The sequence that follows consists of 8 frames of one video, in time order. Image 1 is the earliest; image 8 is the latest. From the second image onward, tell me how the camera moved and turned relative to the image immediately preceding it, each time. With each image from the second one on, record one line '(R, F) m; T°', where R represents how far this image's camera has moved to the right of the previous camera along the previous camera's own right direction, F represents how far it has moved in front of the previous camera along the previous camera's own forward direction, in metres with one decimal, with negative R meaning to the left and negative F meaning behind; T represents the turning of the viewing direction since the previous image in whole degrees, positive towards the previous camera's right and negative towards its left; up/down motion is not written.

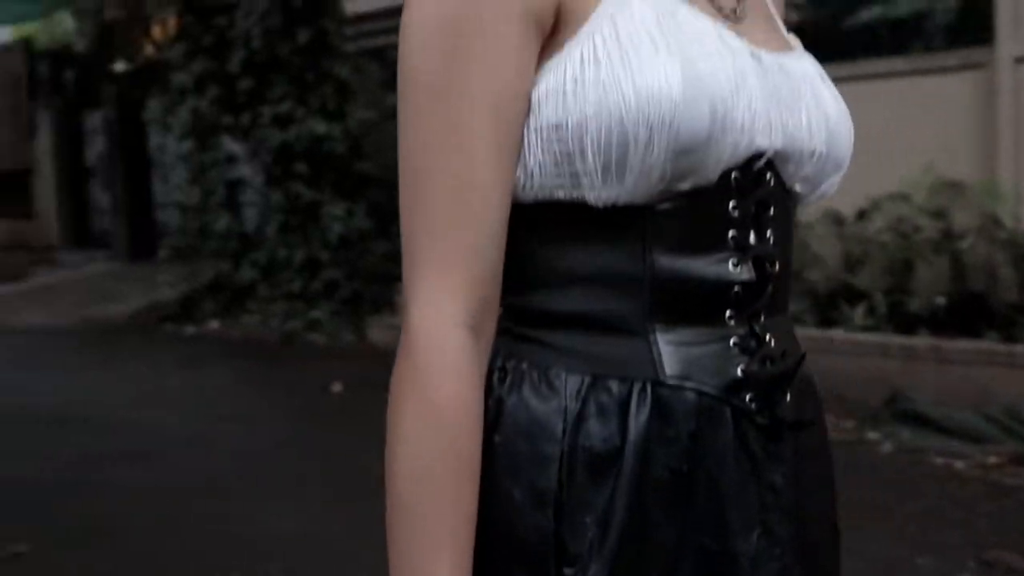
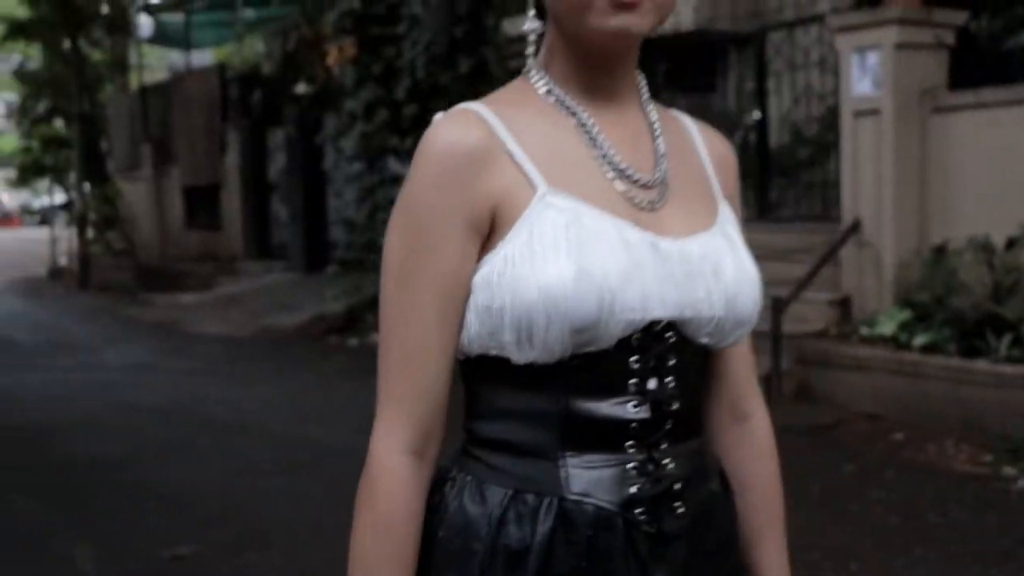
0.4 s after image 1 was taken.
(+0.2, -0.3) m; -9°
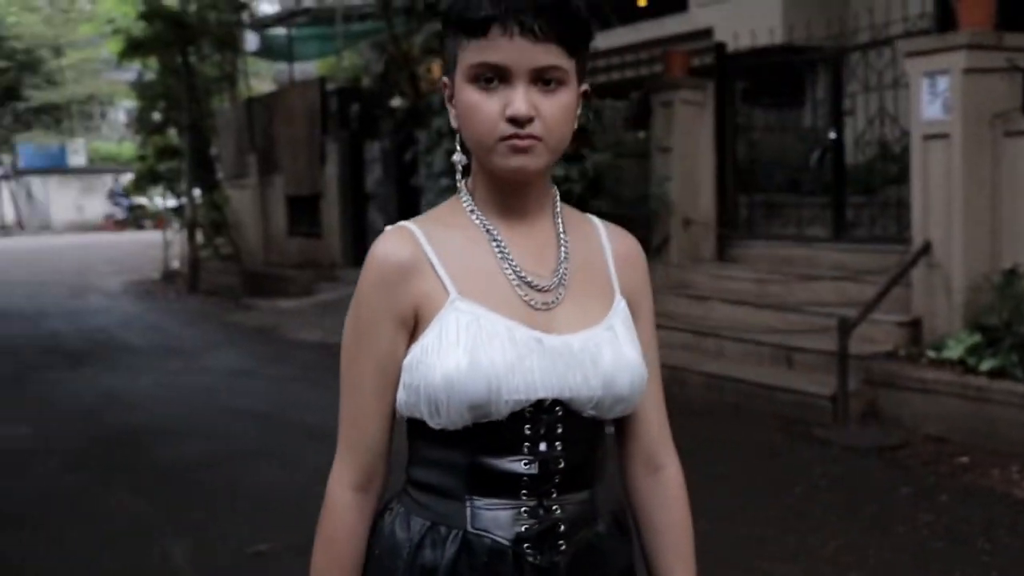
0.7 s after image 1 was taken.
(+0.2, -0.3) m; -5°
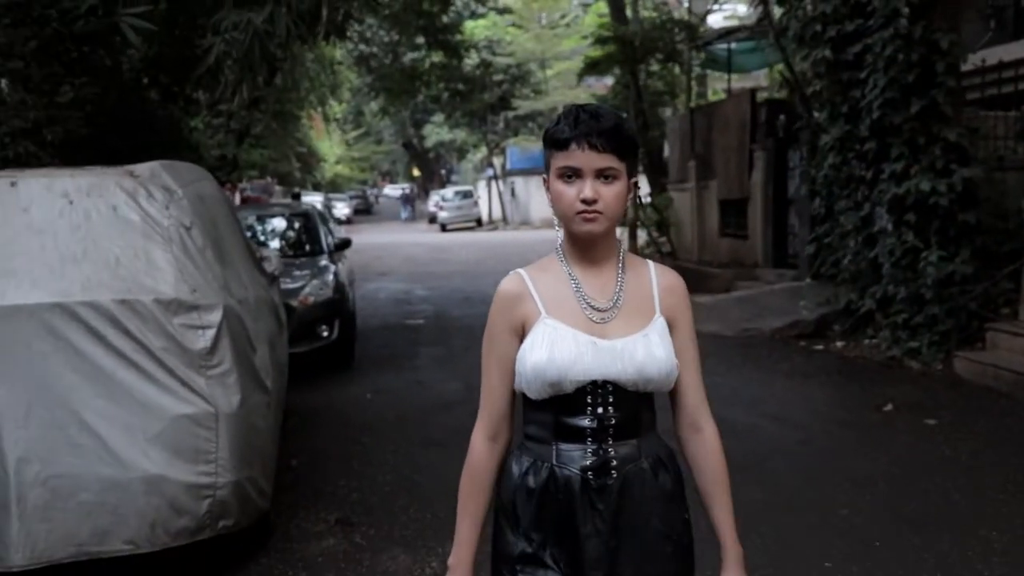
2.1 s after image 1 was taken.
(+1.1, -1.2) m; -23°
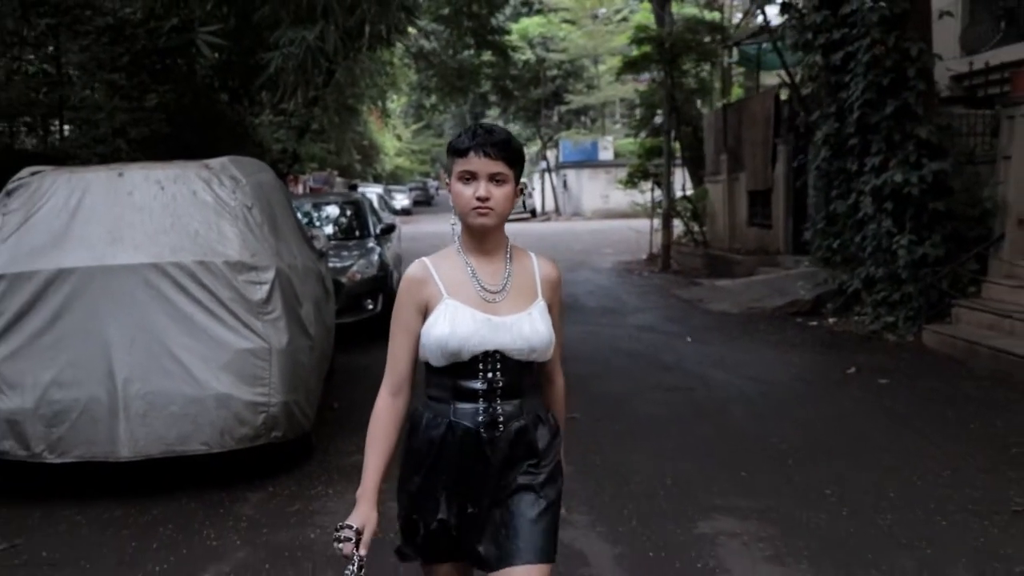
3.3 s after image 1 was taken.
(+0.4, -1.4) m; -3°
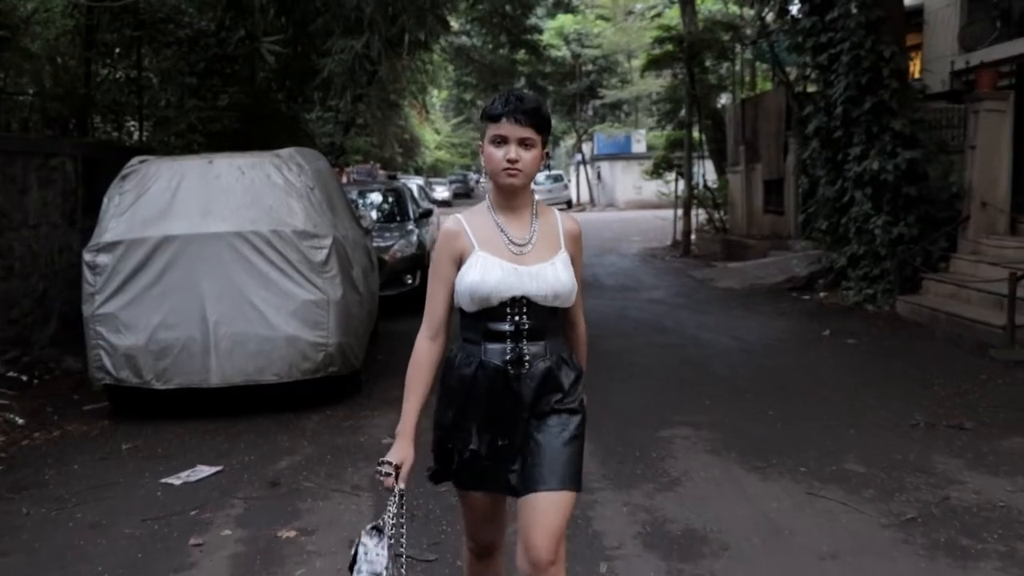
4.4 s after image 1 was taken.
(+0.2, -1.5) m; -2°
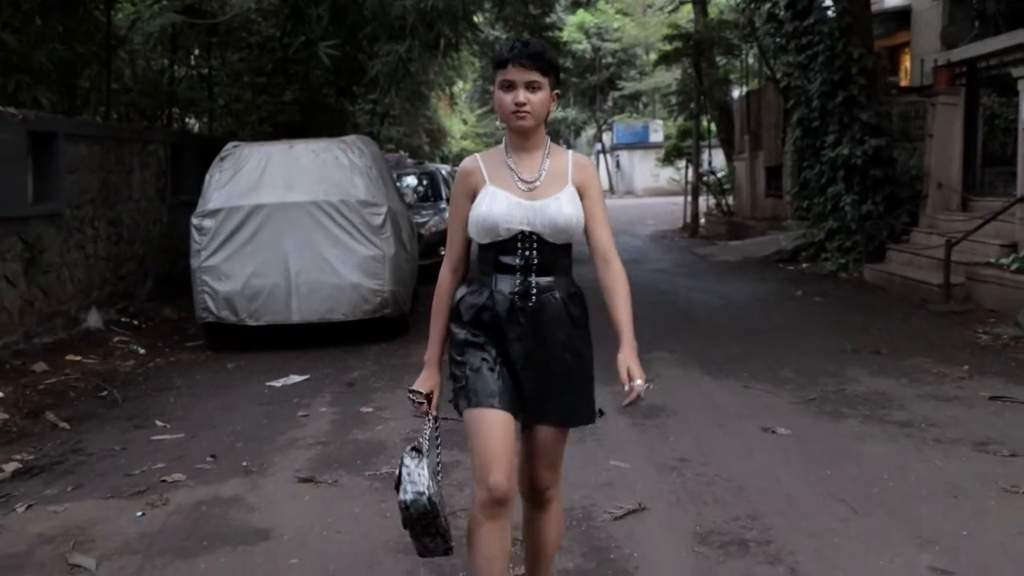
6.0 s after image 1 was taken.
(0.0, -2.0) m; -1°
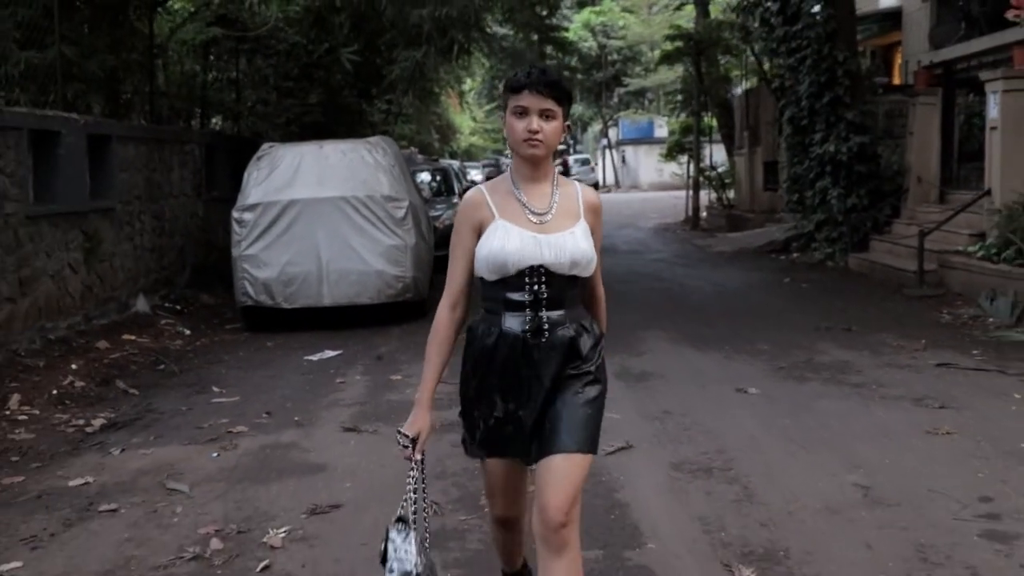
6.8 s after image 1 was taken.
(0.0, -1.0) m; 0°
